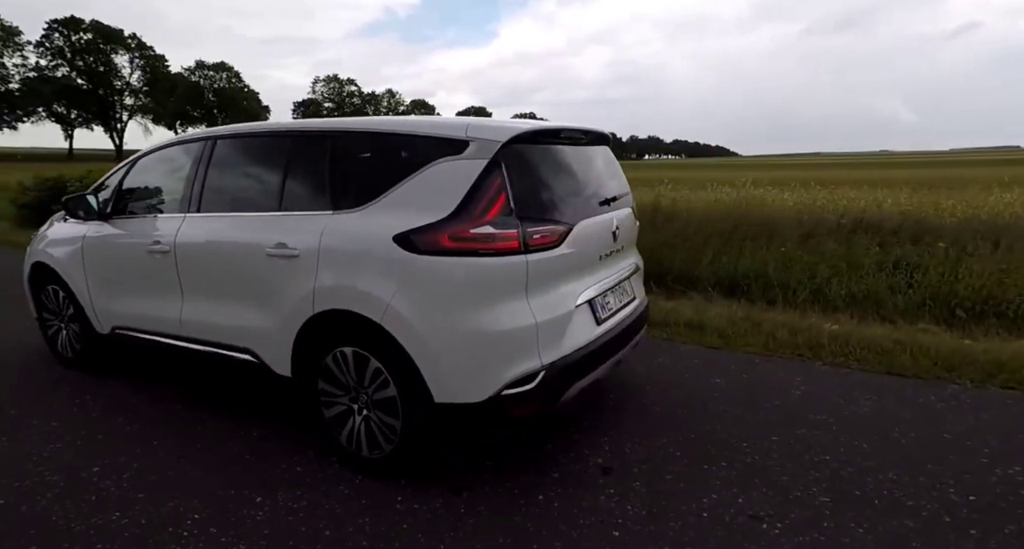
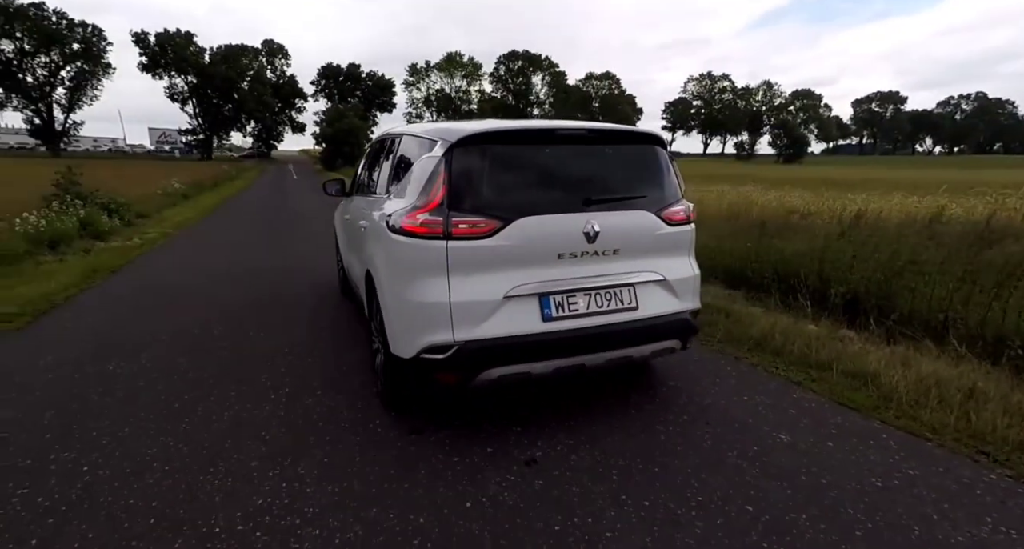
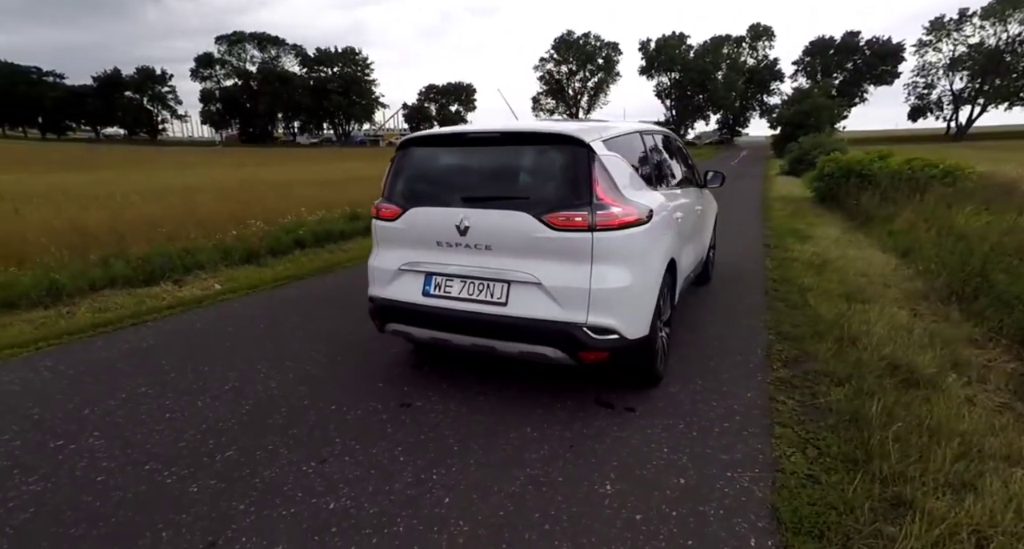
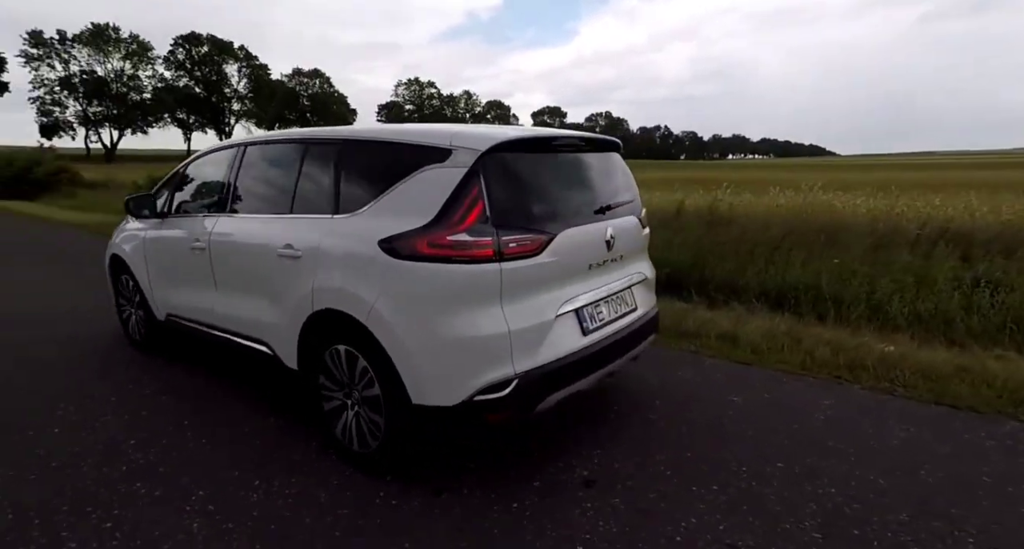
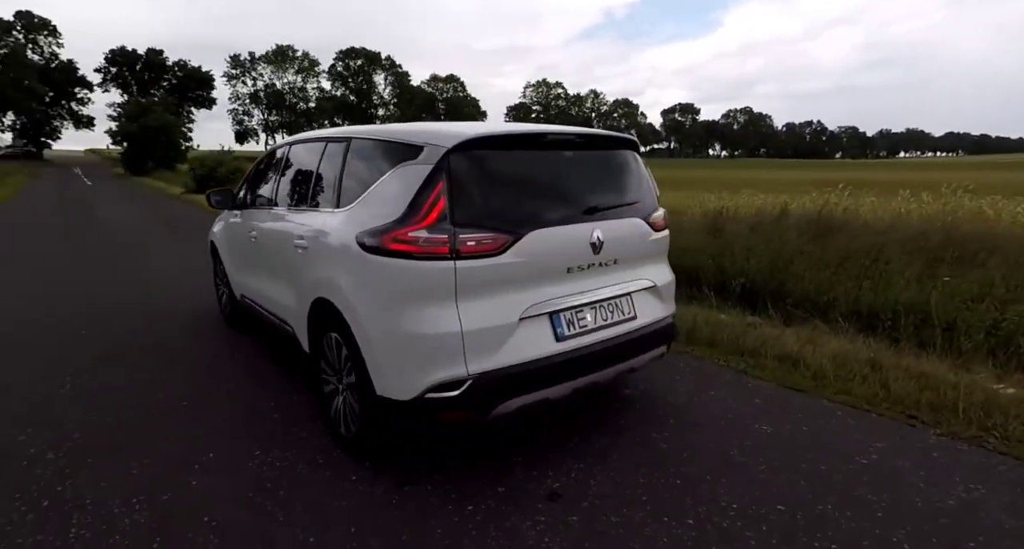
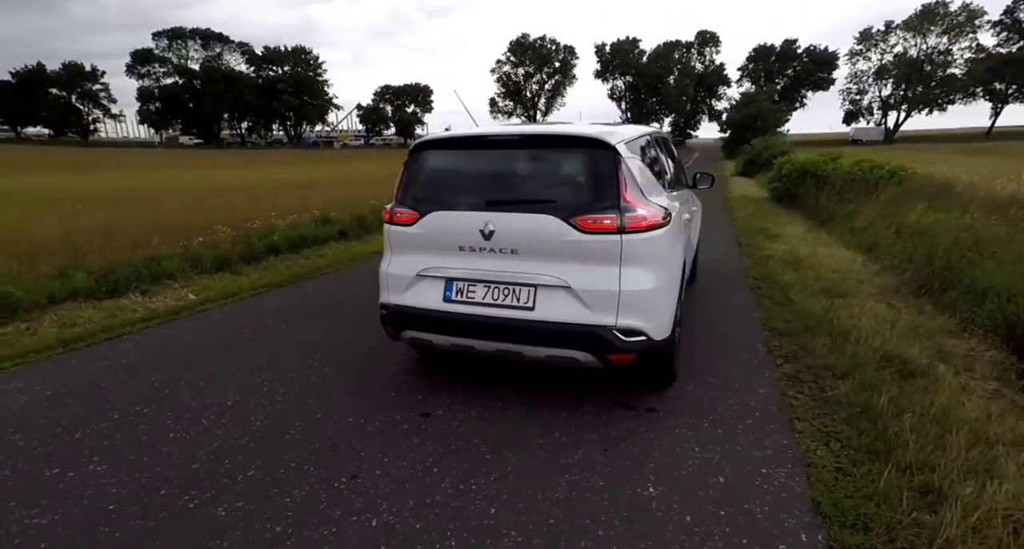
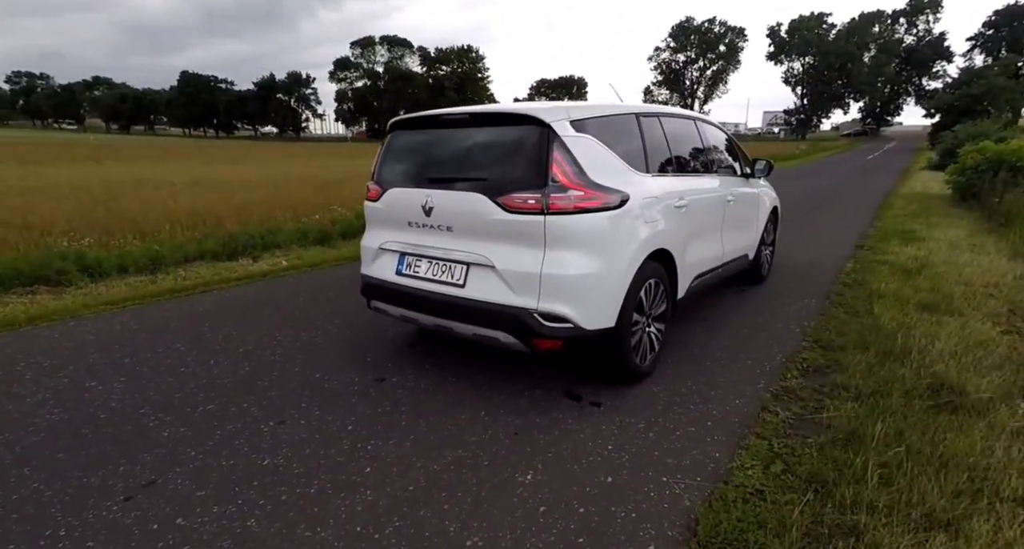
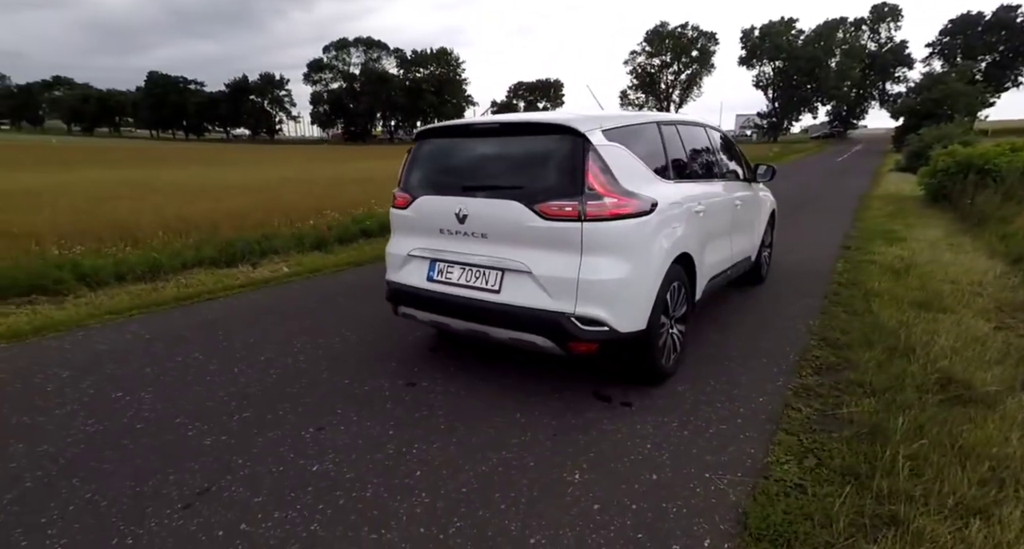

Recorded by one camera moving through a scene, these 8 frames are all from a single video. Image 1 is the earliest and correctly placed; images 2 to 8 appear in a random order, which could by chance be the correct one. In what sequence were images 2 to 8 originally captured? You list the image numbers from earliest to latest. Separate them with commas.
4, 5, 2, 6, 3, 8, 7
